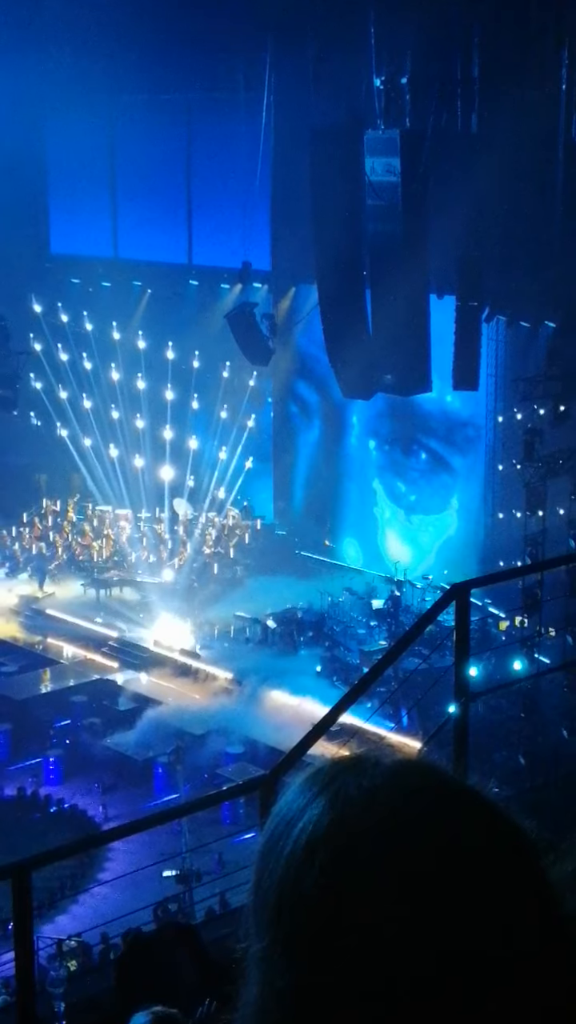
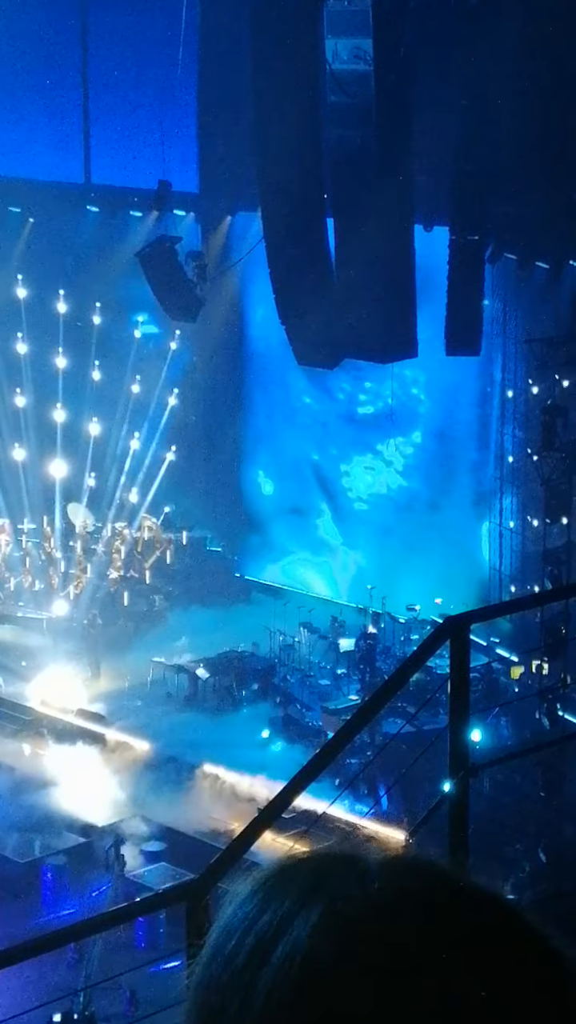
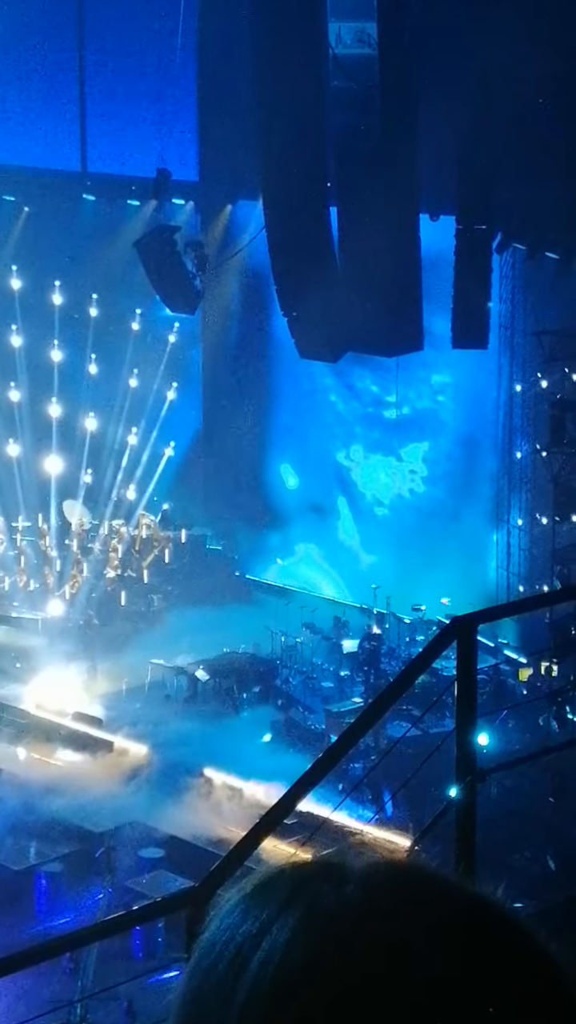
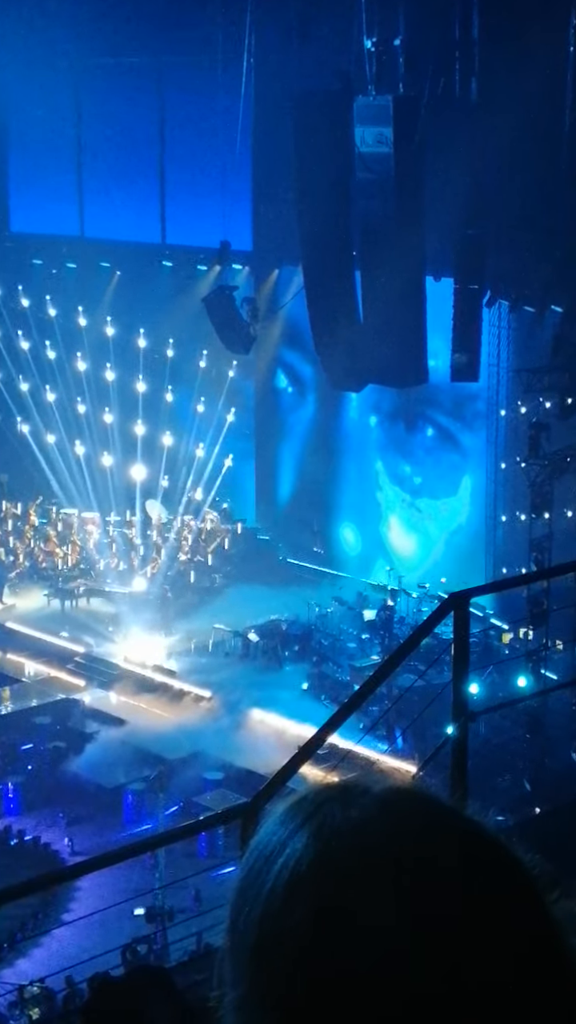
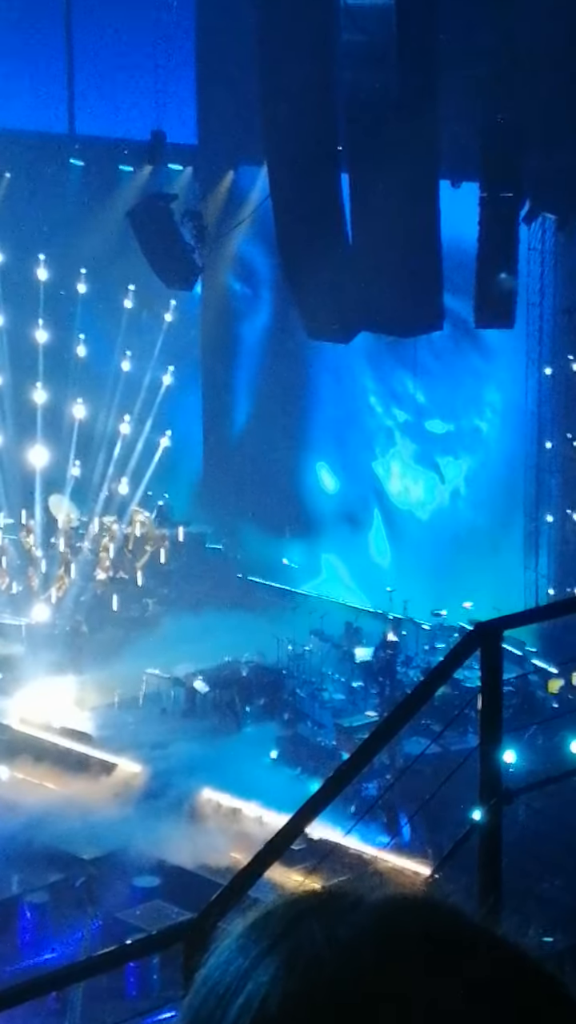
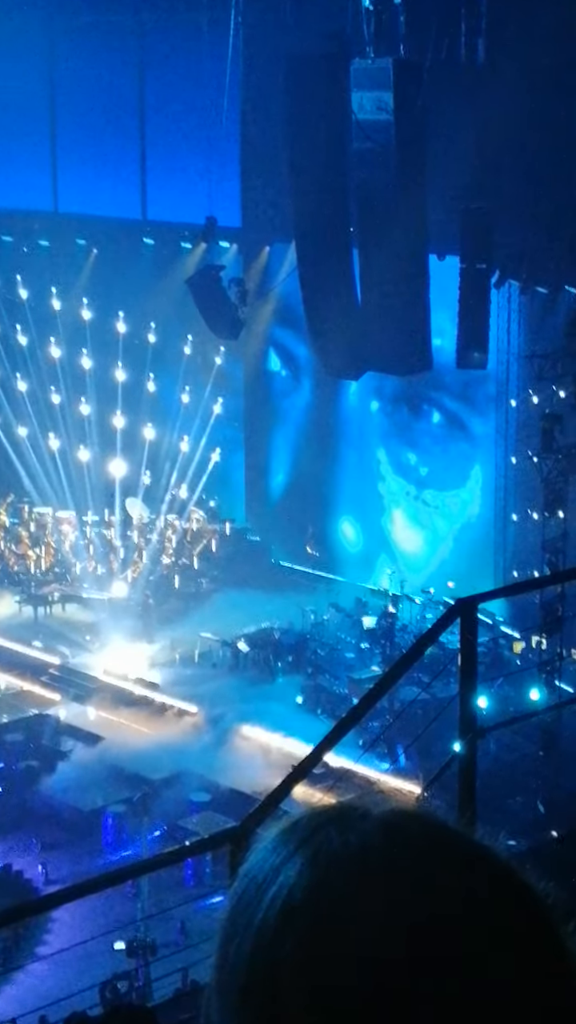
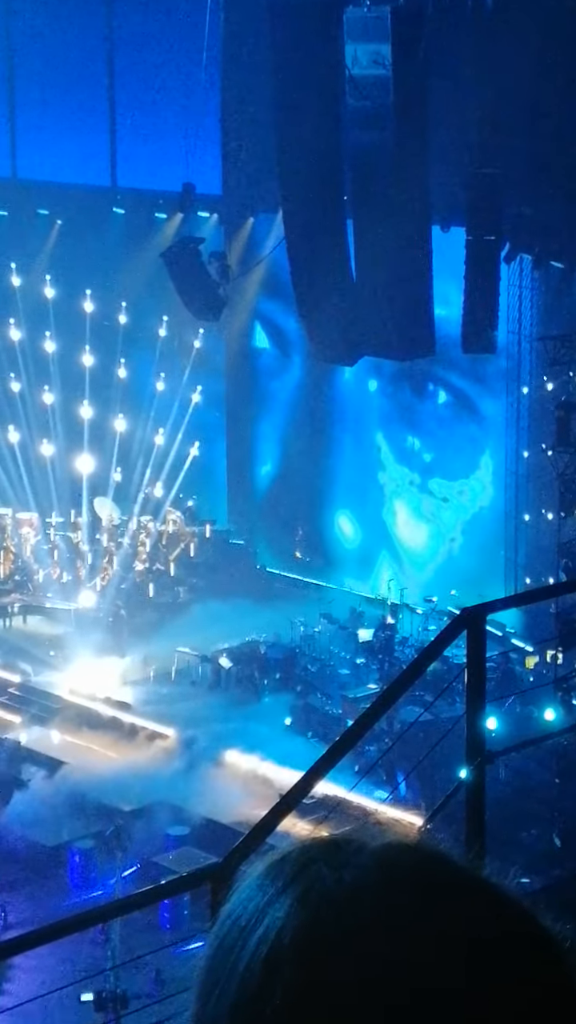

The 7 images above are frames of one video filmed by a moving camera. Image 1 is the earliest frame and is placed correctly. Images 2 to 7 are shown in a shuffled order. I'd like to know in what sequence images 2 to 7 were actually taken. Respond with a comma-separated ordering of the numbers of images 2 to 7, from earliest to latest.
4, 6, 7, 5, 3, 2
